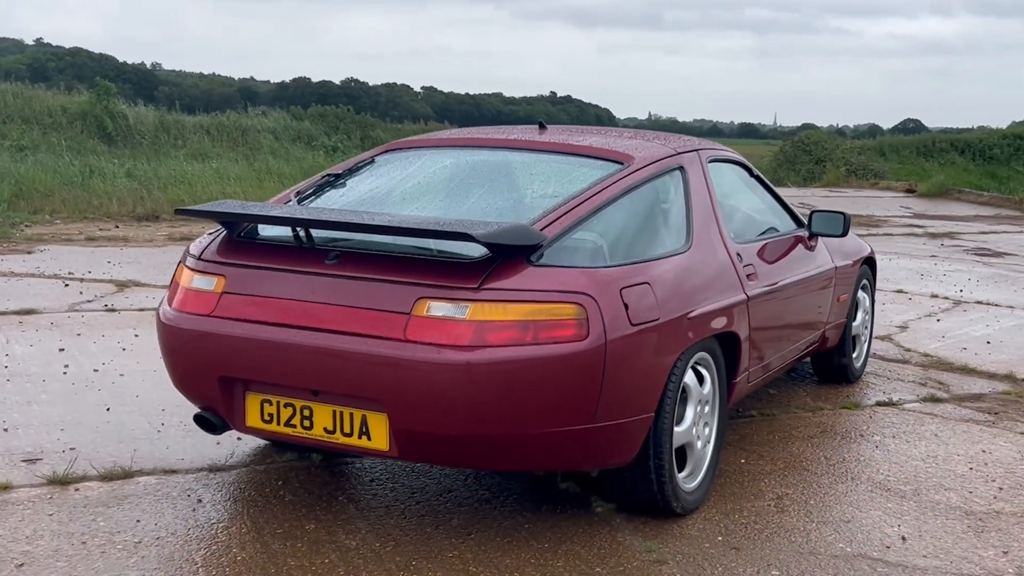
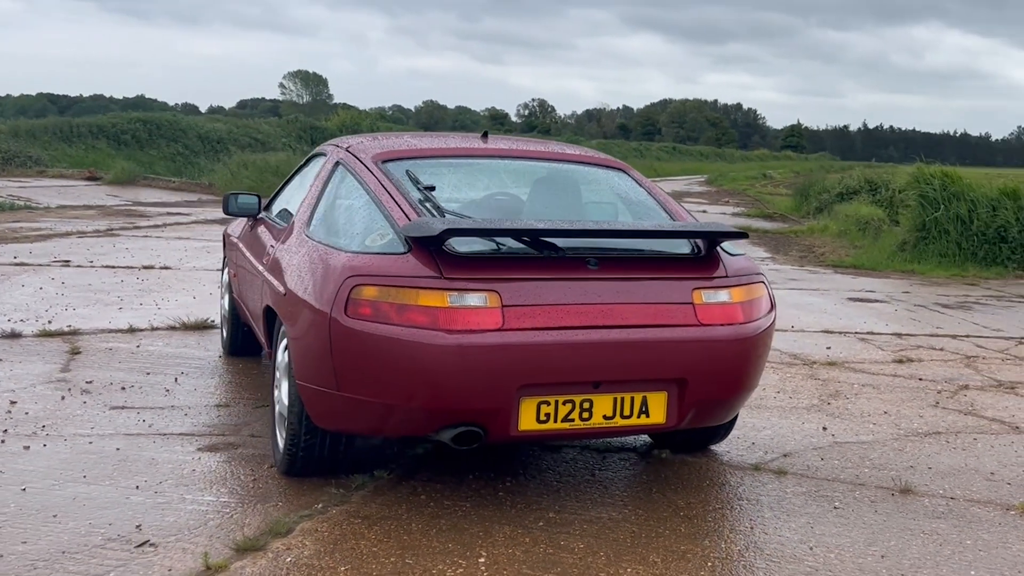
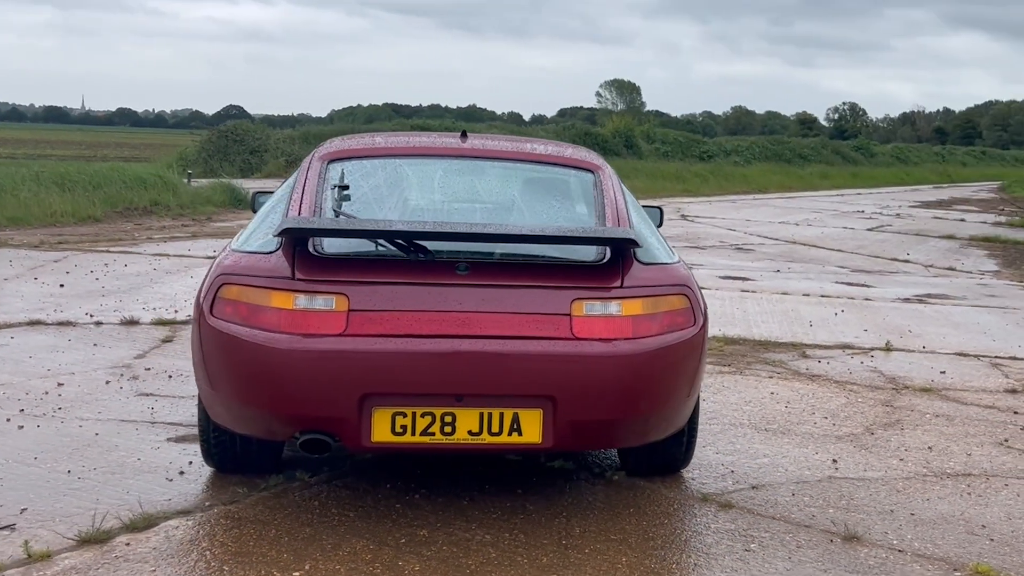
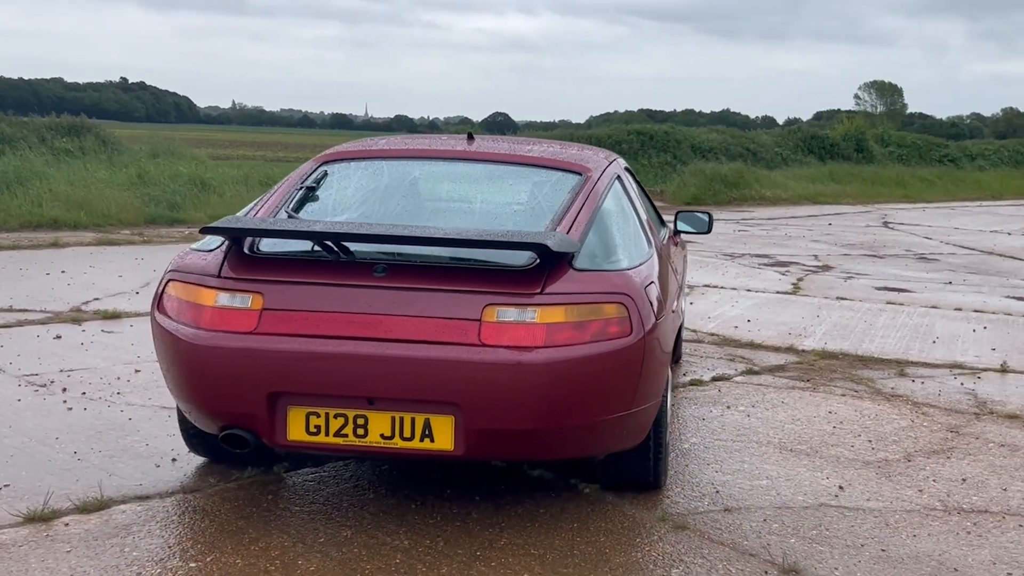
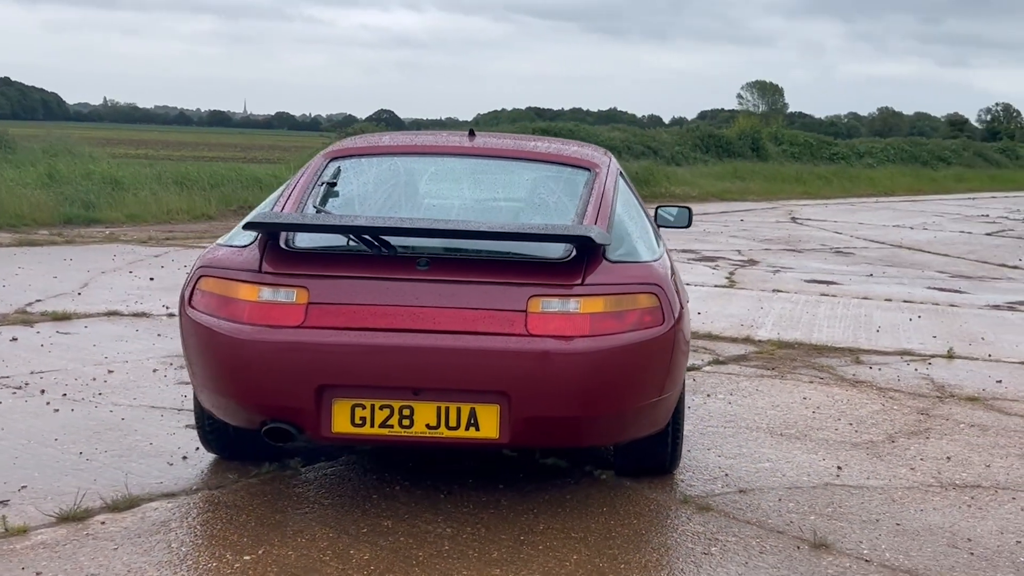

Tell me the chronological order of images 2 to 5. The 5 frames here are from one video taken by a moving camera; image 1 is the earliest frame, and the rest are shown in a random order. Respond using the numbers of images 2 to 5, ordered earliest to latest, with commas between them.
4, 5, 3, 2
